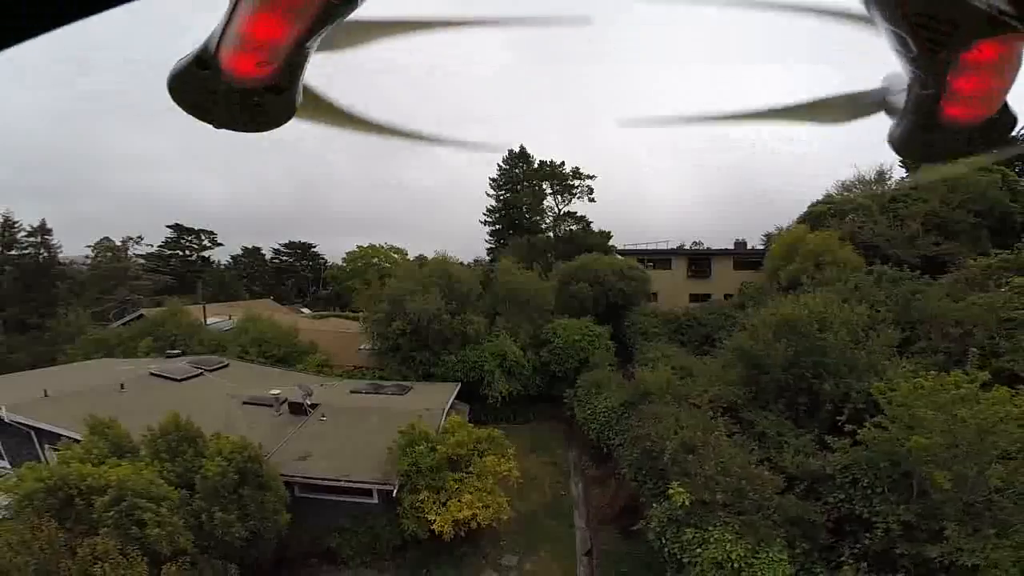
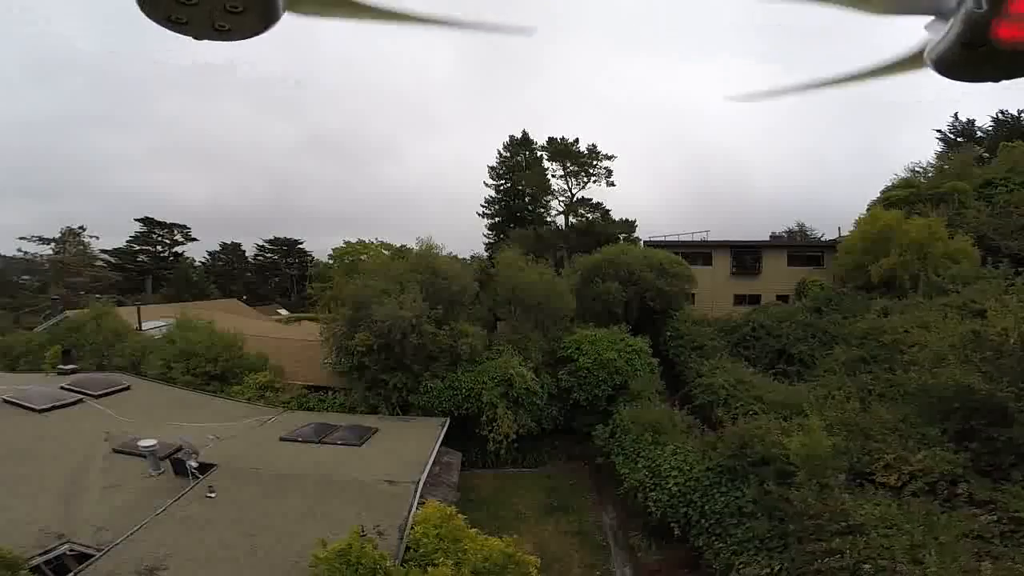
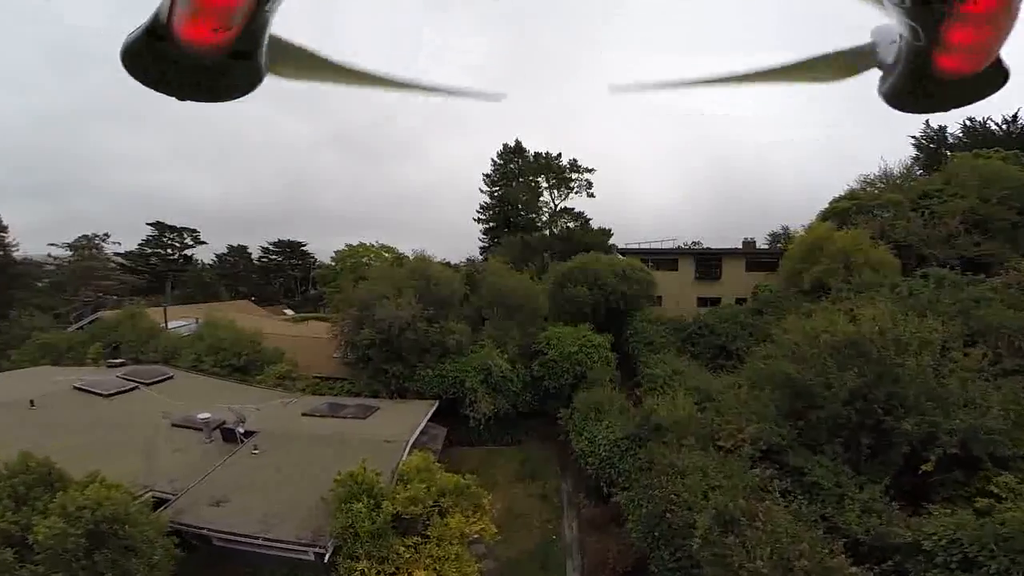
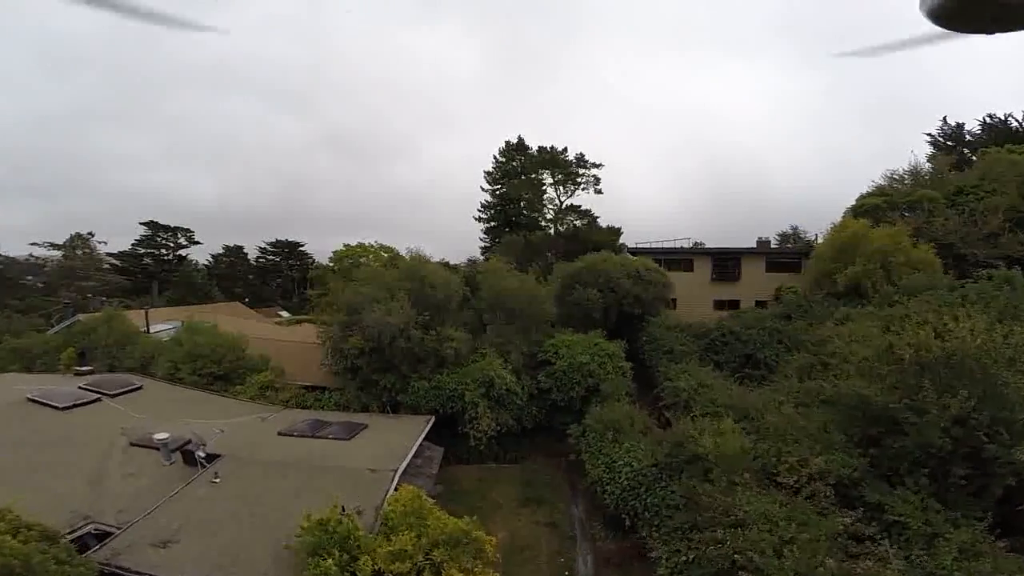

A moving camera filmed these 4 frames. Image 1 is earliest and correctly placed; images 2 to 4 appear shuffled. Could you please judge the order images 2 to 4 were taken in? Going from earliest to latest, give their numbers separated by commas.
3, 4, 2
